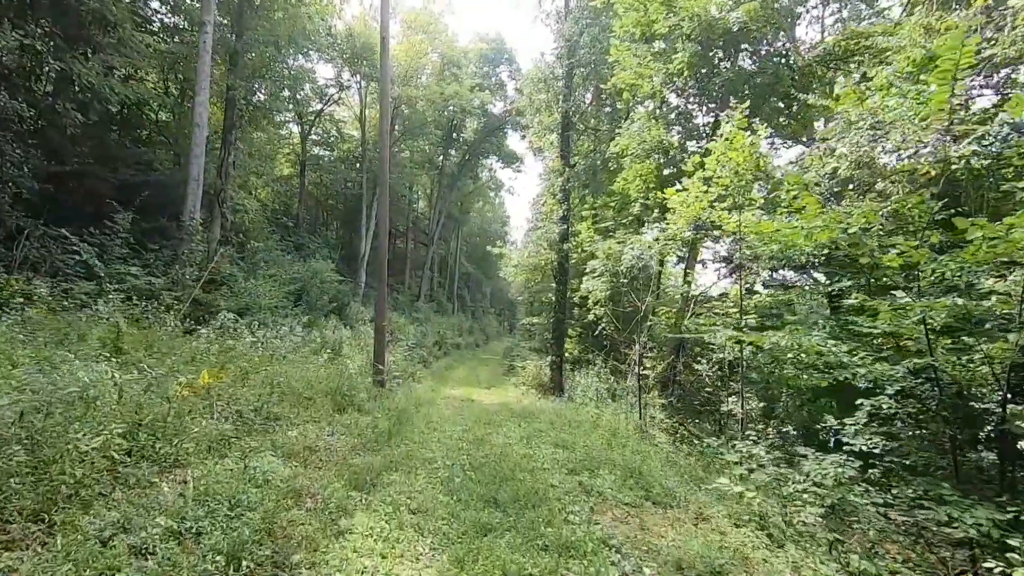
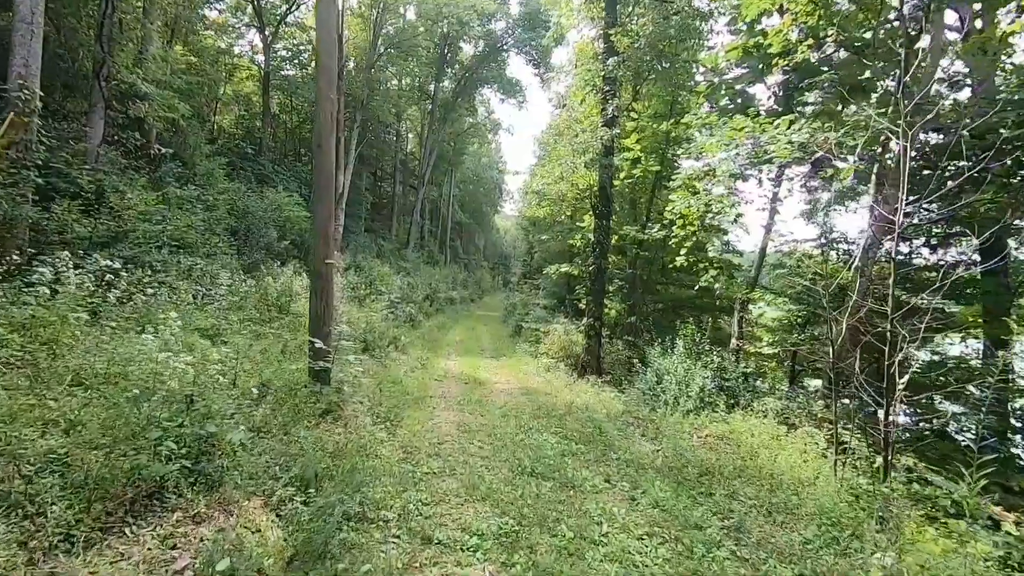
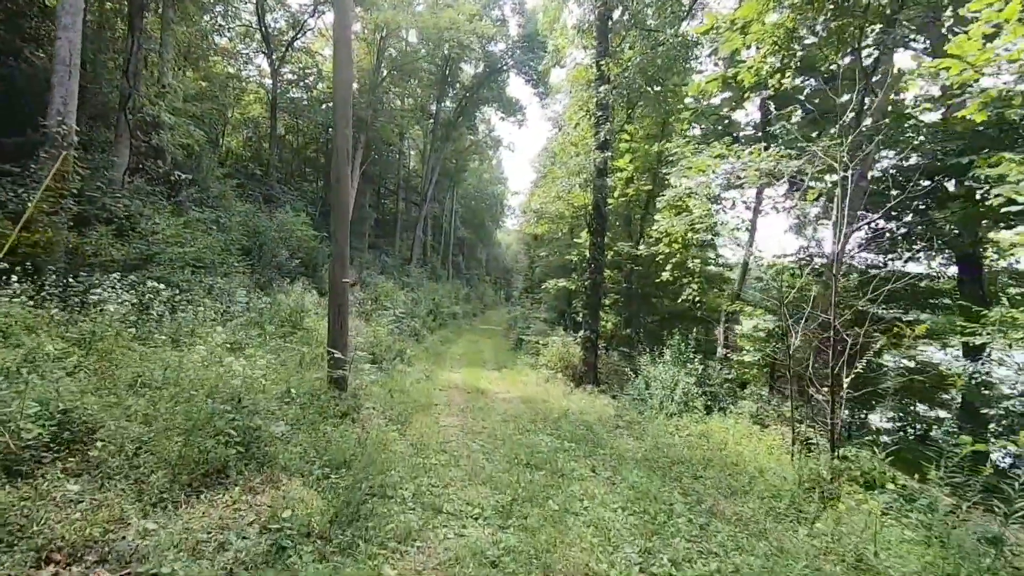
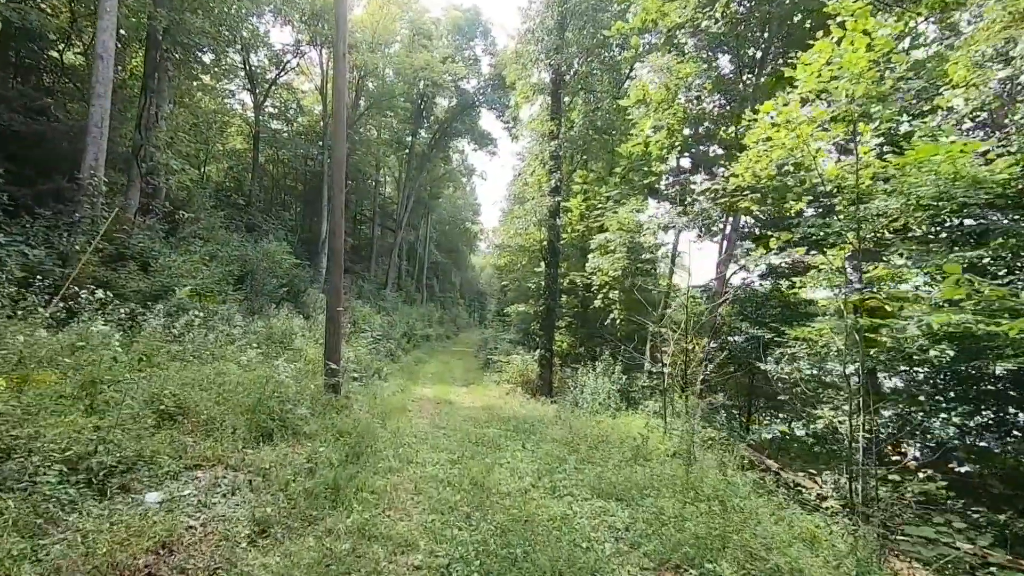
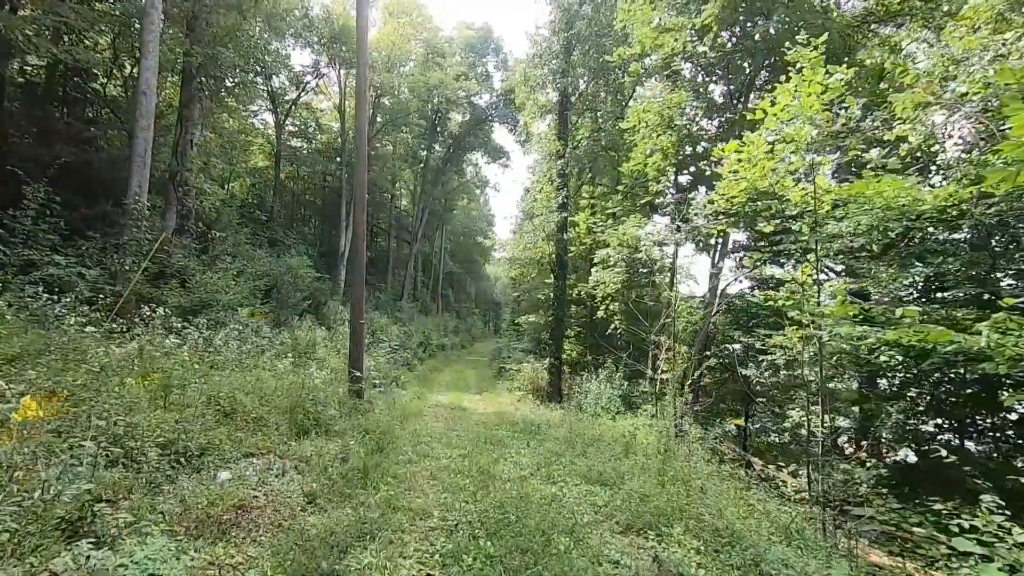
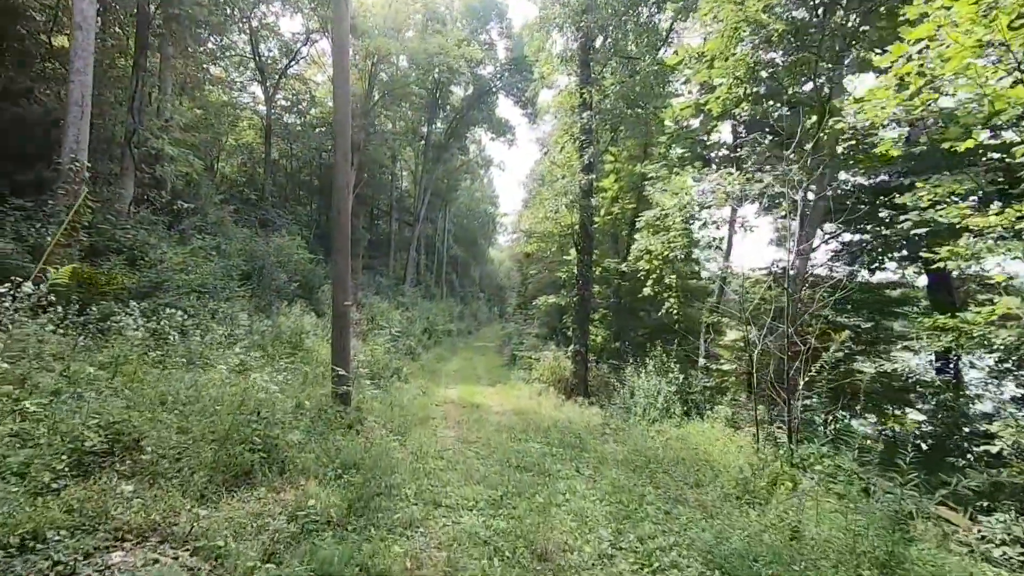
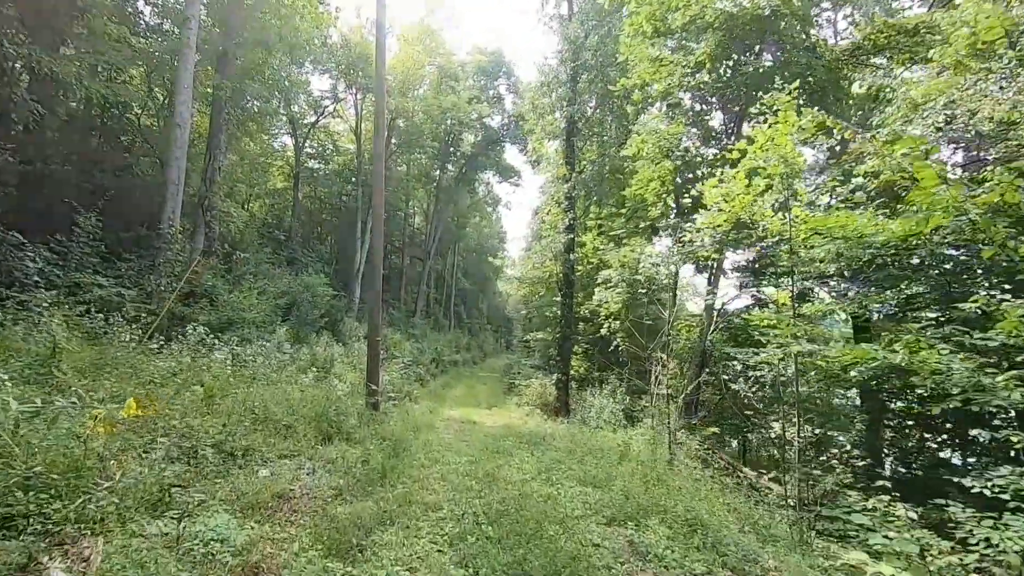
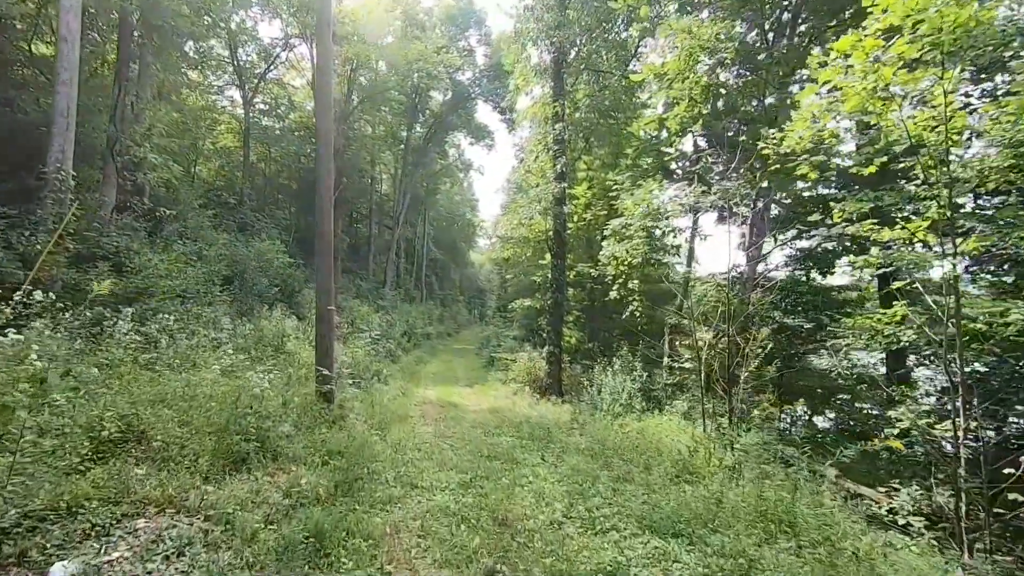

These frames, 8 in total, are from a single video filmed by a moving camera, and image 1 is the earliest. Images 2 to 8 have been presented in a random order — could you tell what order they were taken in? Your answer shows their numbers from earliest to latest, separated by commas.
7, 5, 4, 8, 6, 3, 2
